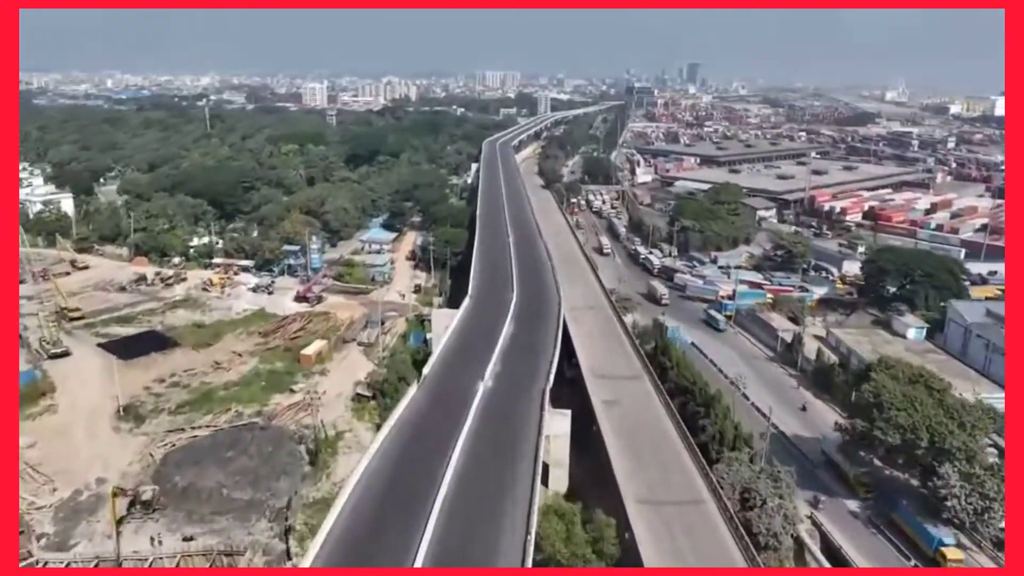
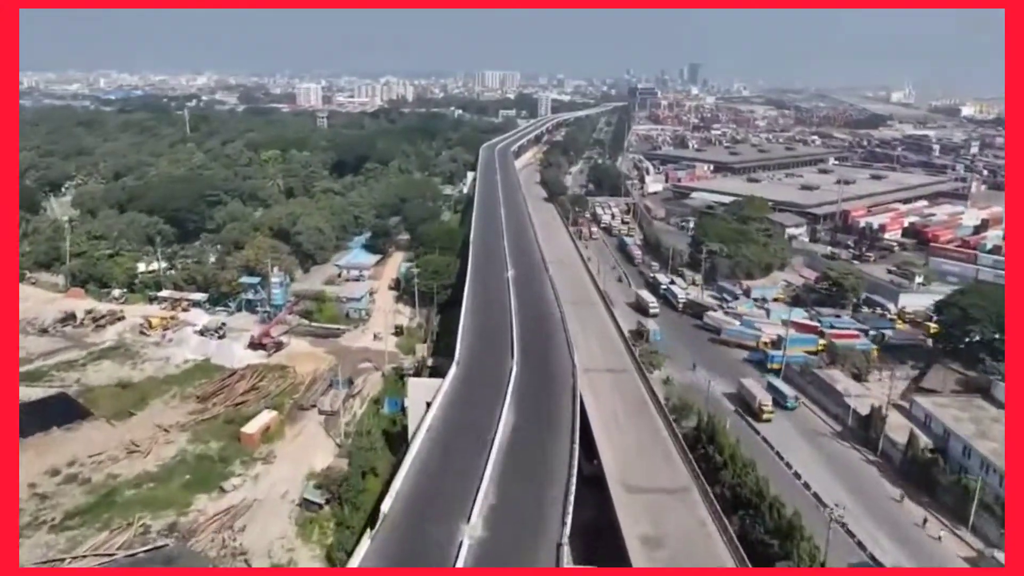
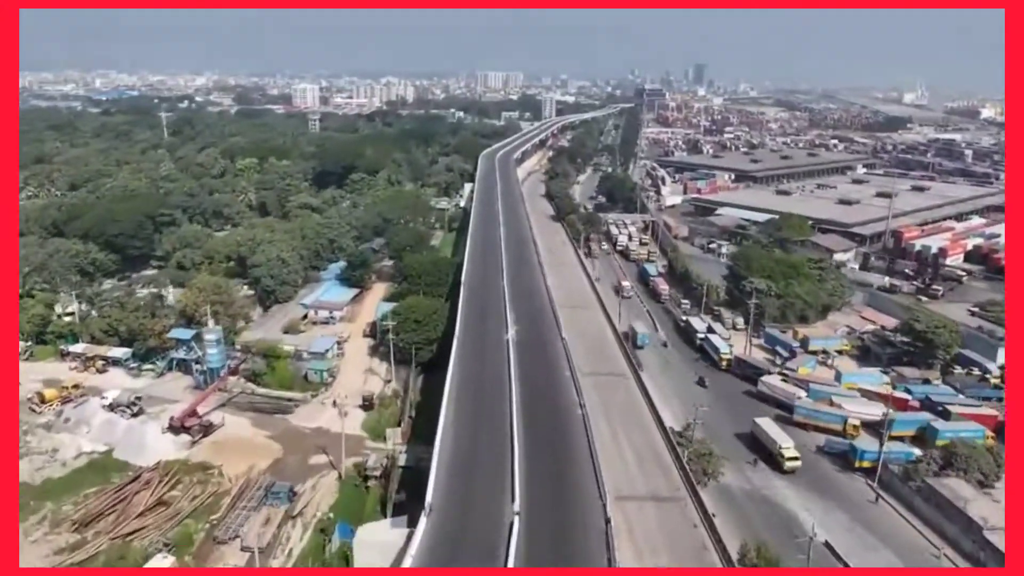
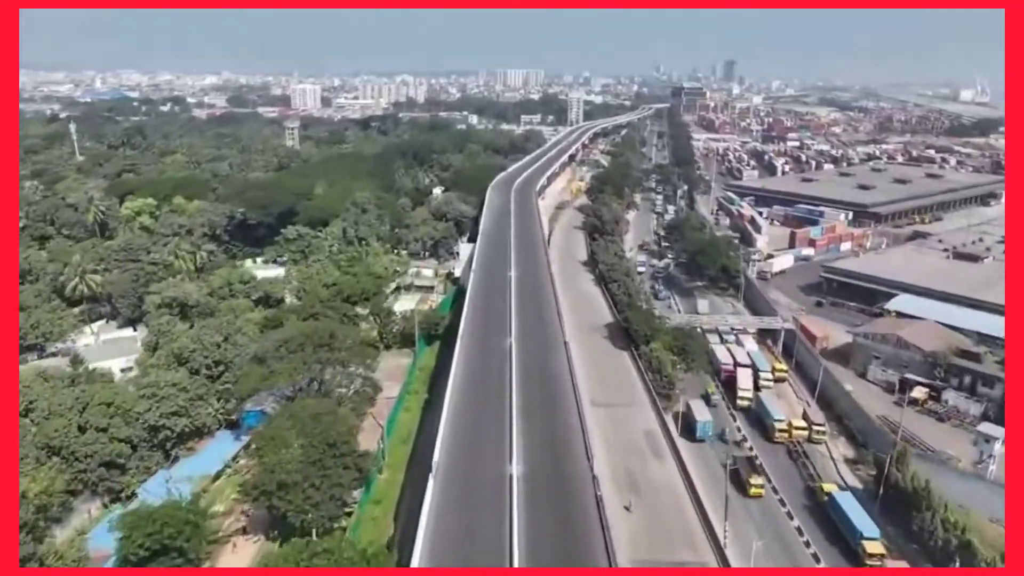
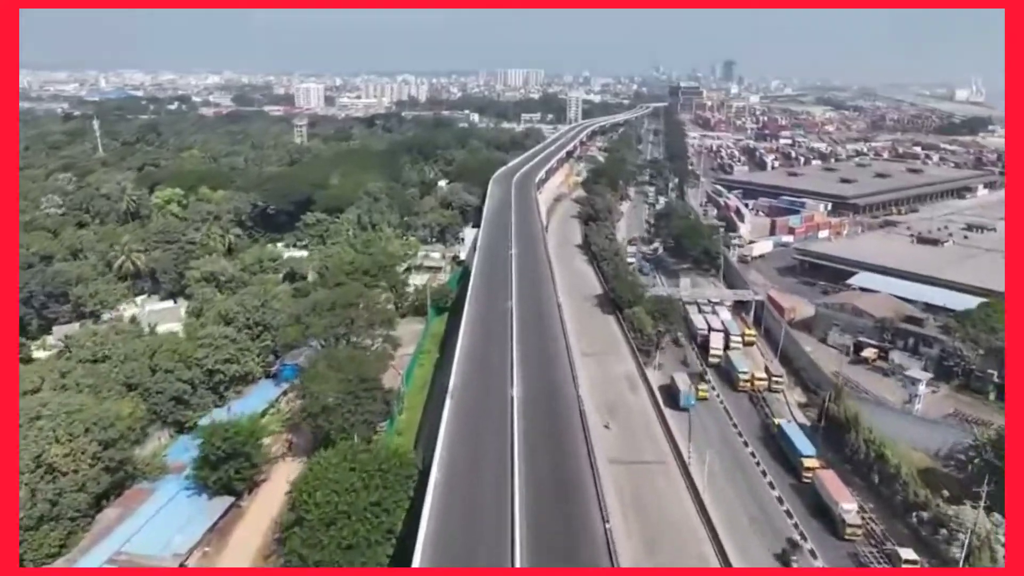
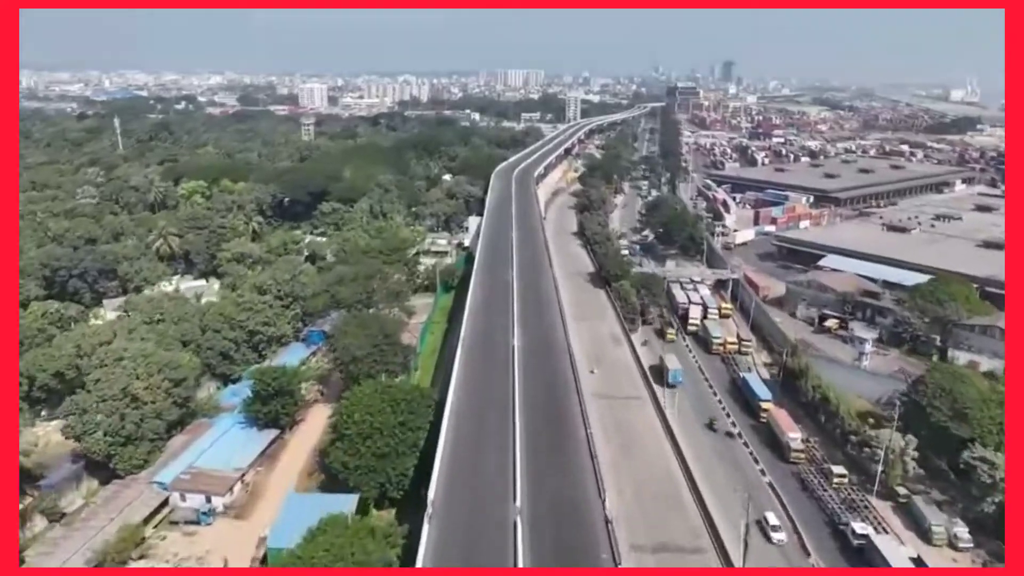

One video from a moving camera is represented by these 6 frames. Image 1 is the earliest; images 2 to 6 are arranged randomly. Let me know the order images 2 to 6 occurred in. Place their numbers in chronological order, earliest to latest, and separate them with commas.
2, 3, 6, 5, 4
